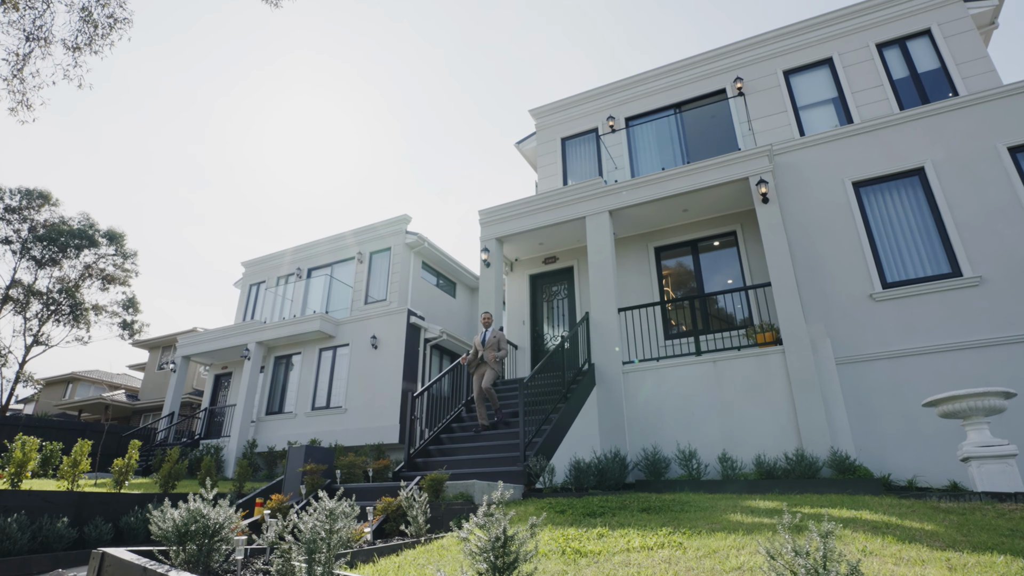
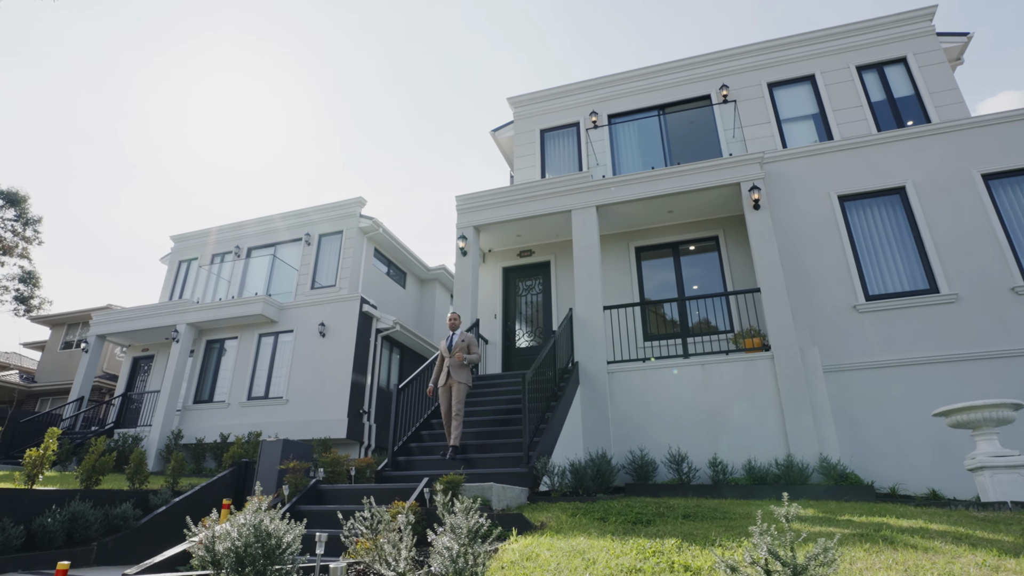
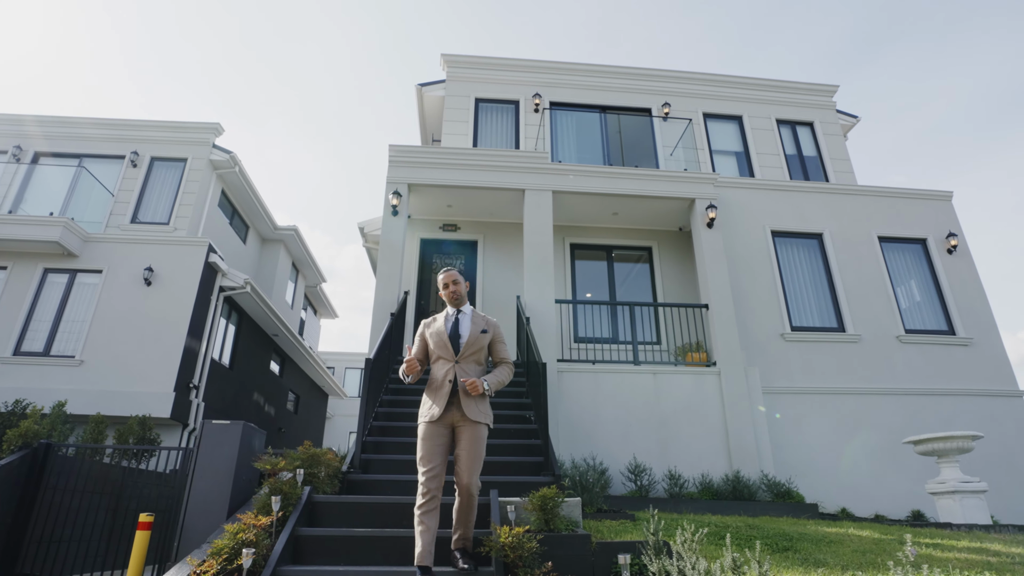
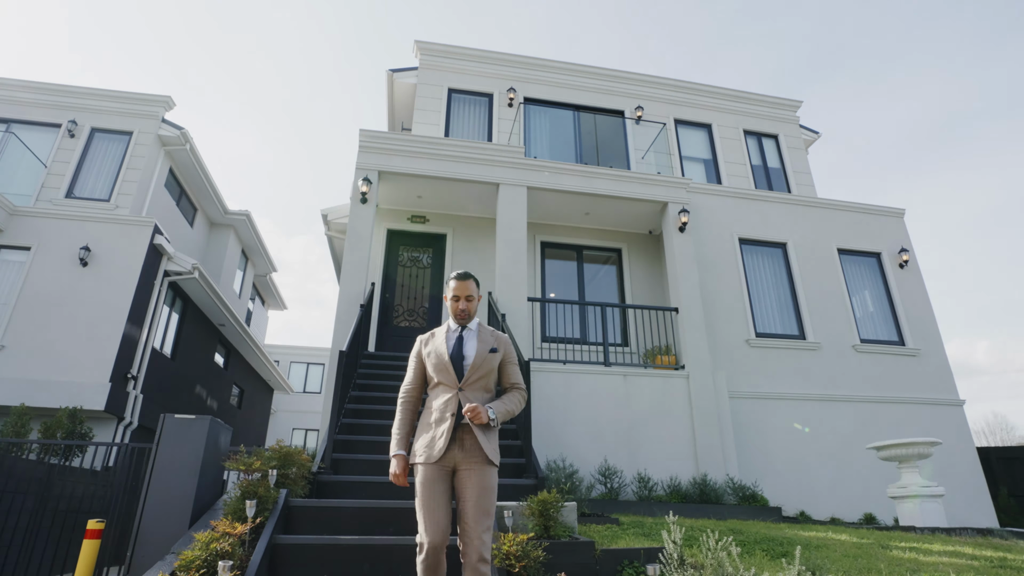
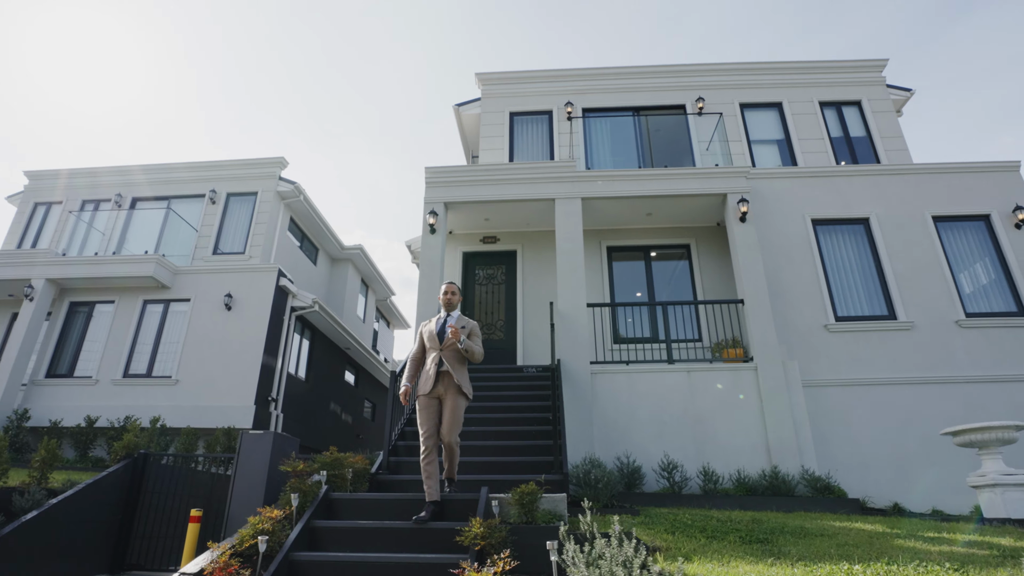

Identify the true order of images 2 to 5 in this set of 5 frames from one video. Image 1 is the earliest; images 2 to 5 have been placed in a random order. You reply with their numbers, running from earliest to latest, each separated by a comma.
2, 5, 3, 4
